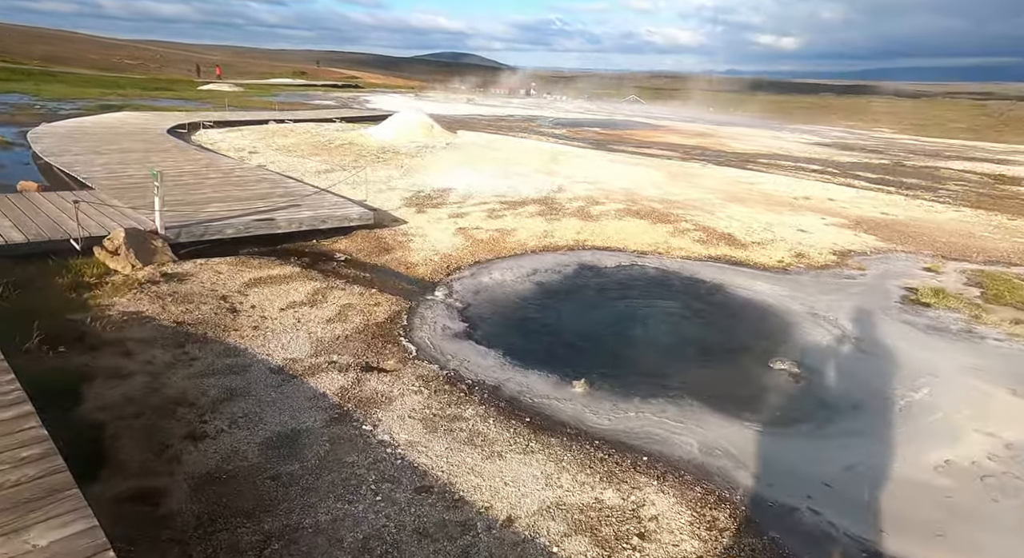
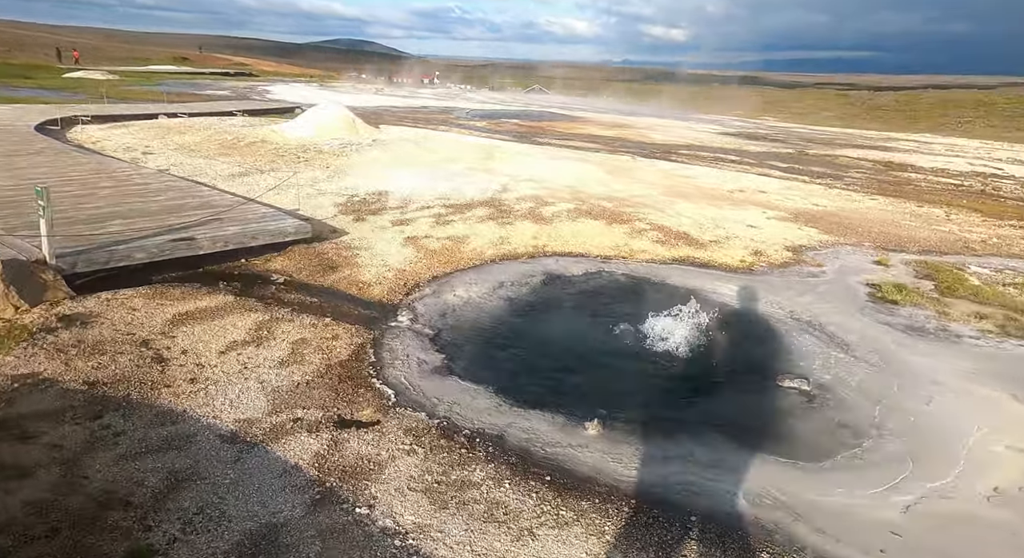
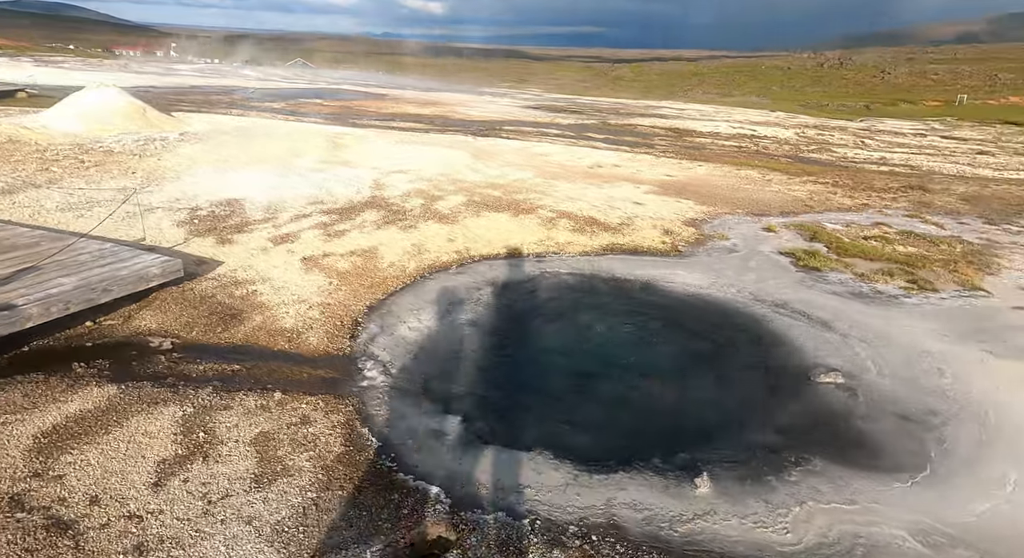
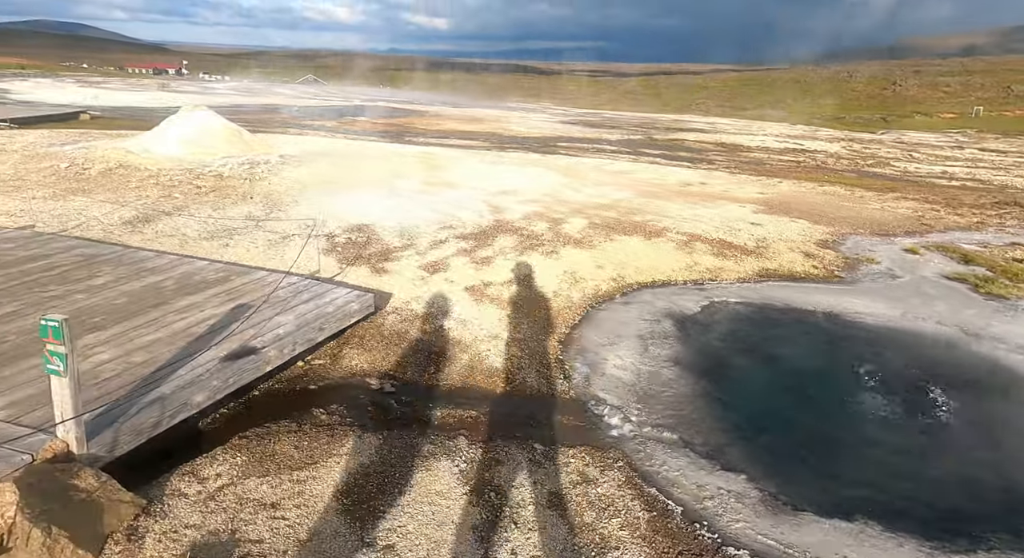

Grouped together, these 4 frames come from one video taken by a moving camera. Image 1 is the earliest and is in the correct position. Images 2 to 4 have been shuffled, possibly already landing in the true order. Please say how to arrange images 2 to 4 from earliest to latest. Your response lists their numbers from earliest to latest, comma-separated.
2, 3, 4
